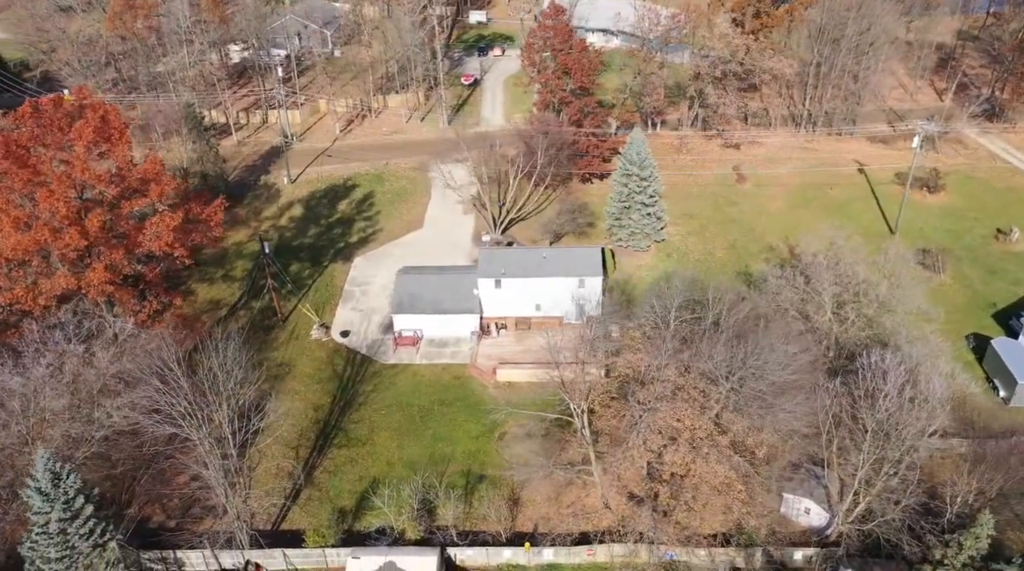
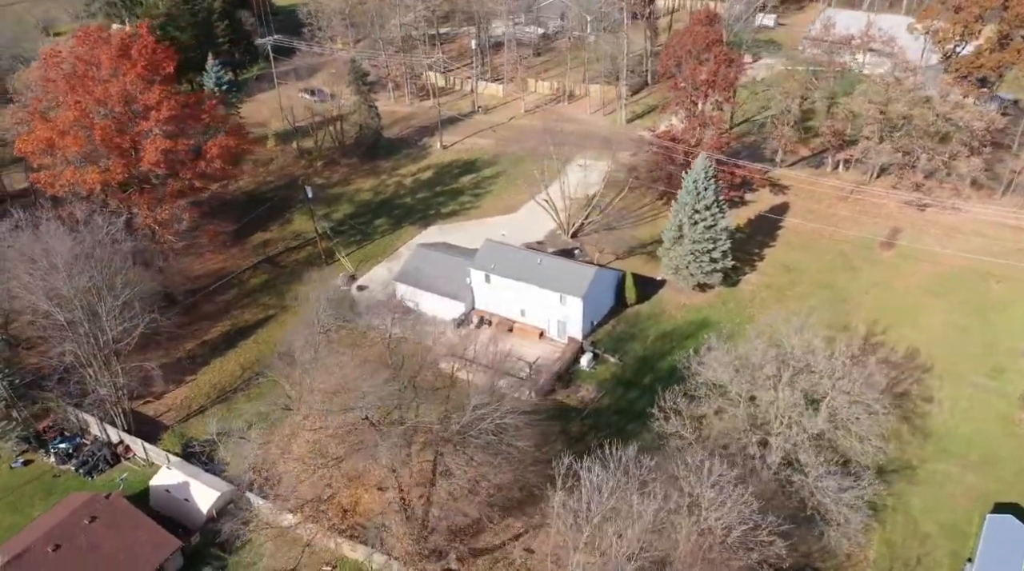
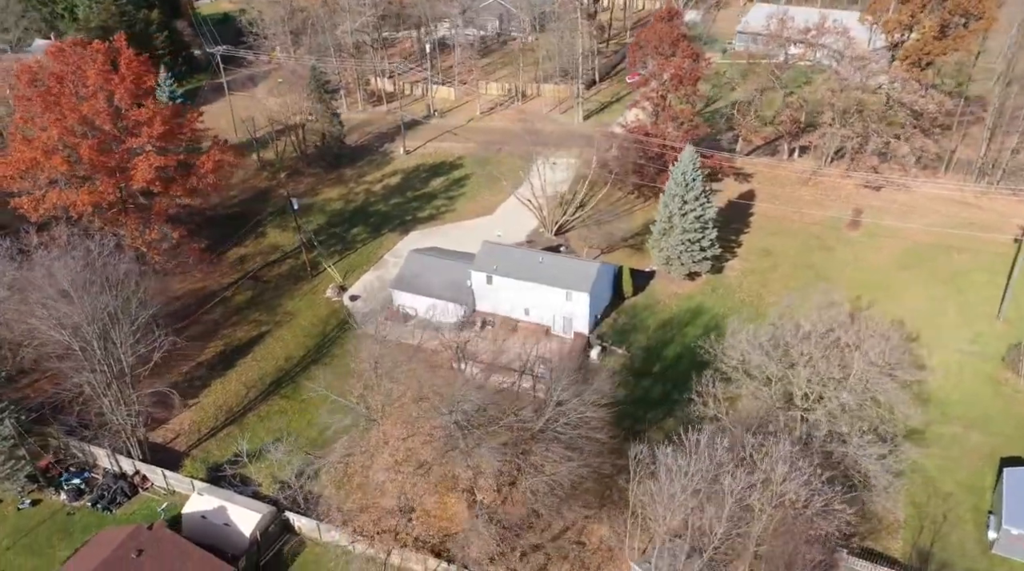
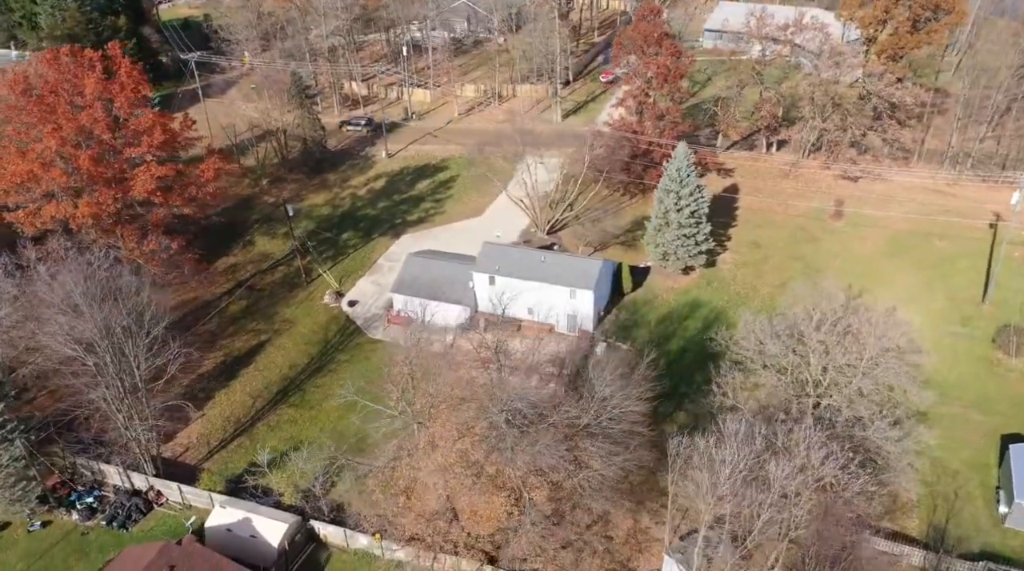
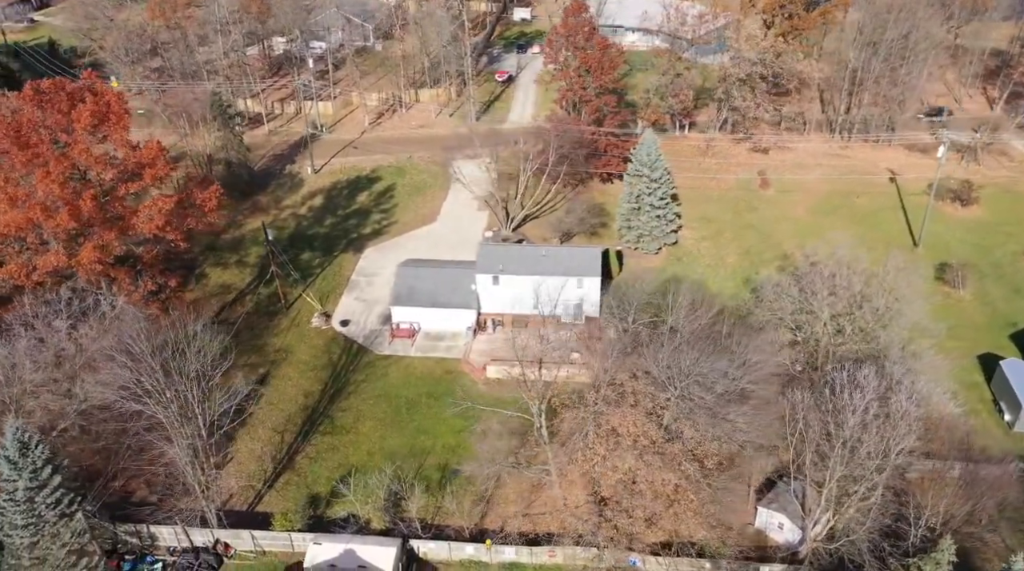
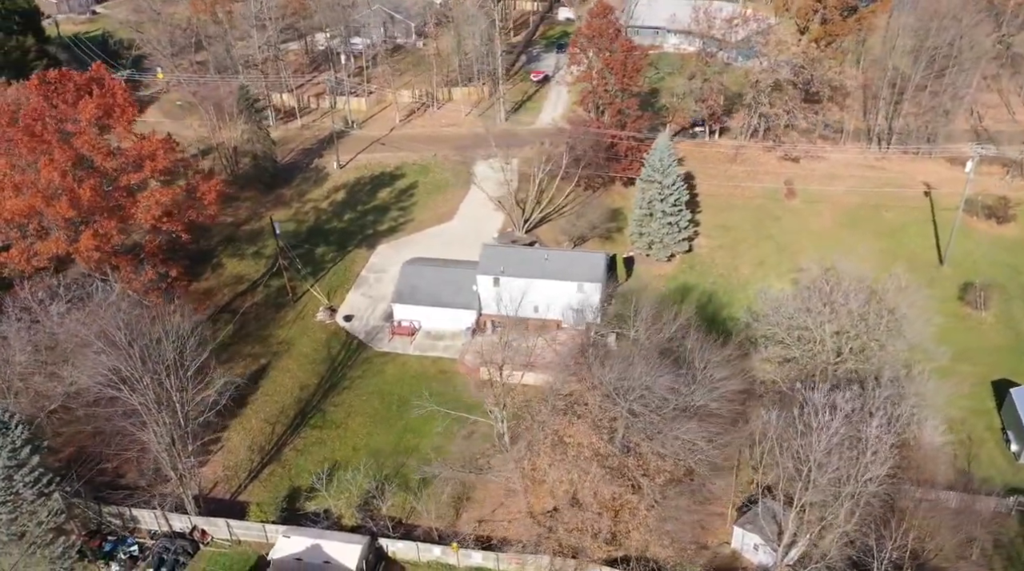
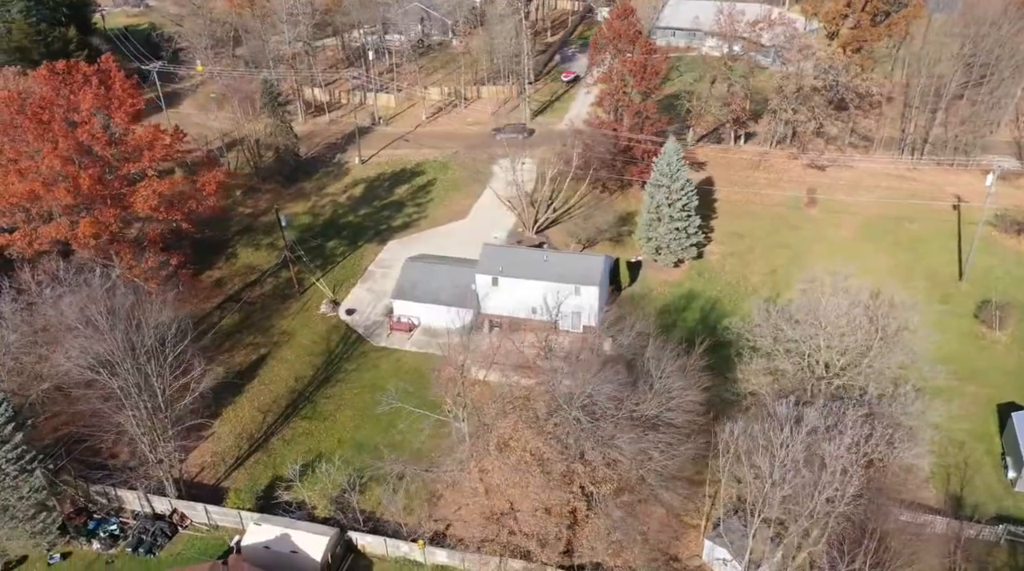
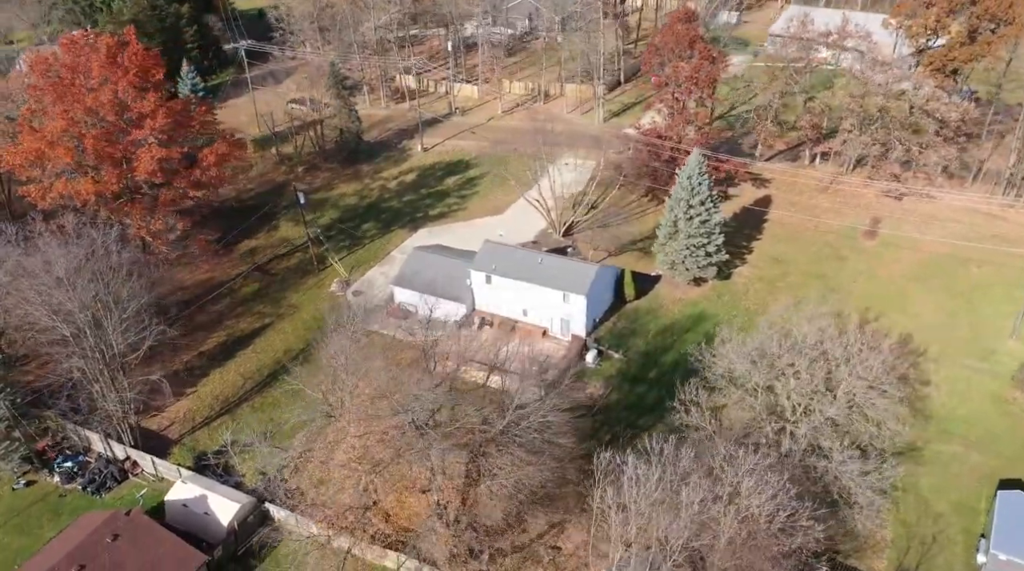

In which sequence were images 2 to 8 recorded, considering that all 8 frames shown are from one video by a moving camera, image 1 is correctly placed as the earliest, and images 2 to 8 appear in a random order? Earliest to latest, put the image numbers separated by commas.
5, 6, 7, 4, 3, 8, 2
